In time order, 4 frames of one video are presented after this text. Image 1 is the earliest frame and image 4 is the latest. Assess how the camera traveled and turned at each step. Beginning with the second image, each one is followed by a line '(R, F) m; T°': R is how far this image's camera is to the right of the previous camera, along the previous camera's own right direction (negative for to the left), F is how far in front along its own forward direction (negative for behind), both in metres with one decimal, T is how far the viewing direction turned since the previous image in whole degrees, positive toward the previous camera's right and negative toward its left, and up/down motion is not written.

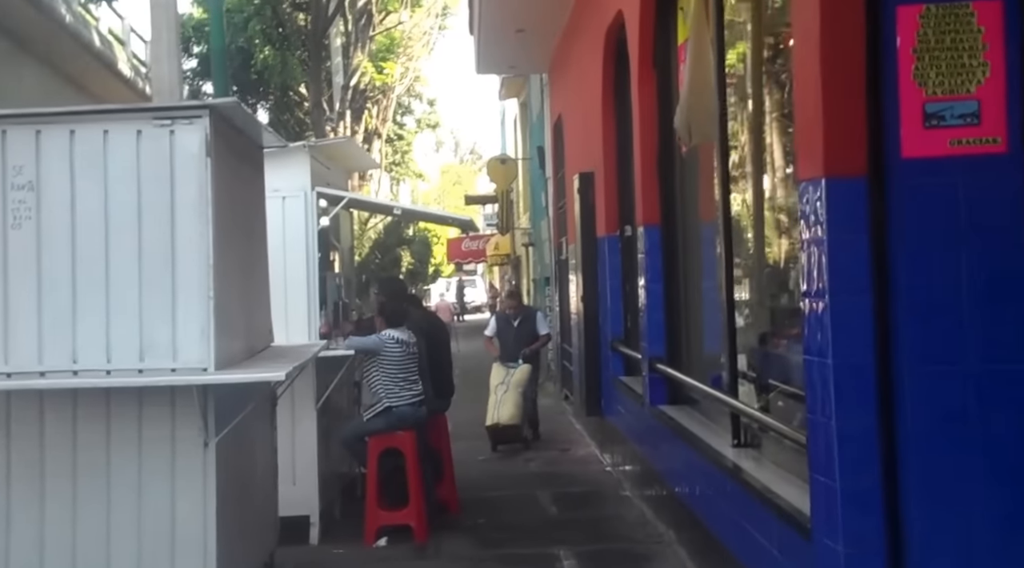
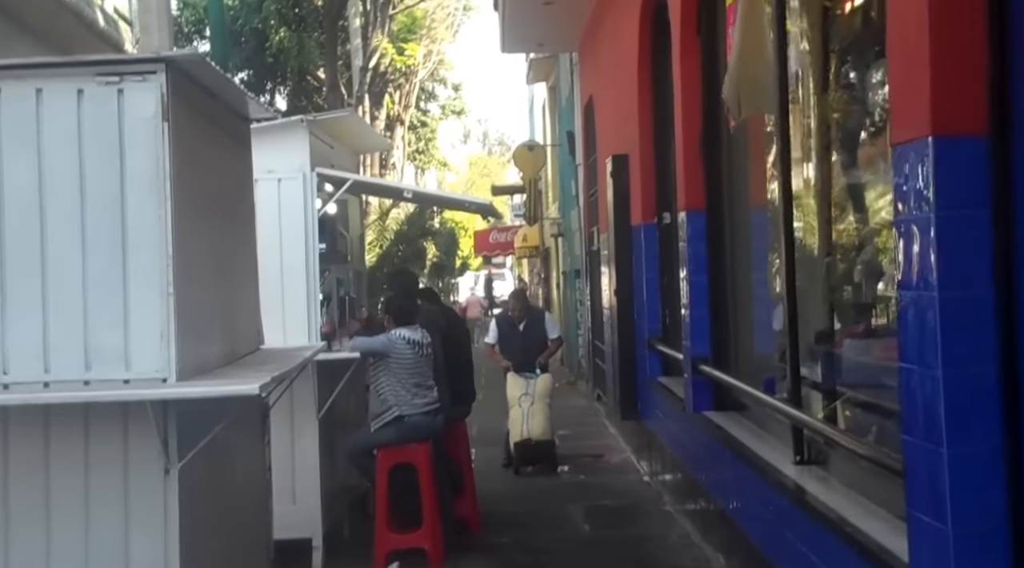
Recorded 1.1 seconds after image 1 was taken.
(0.0, +0.9) m; -2°
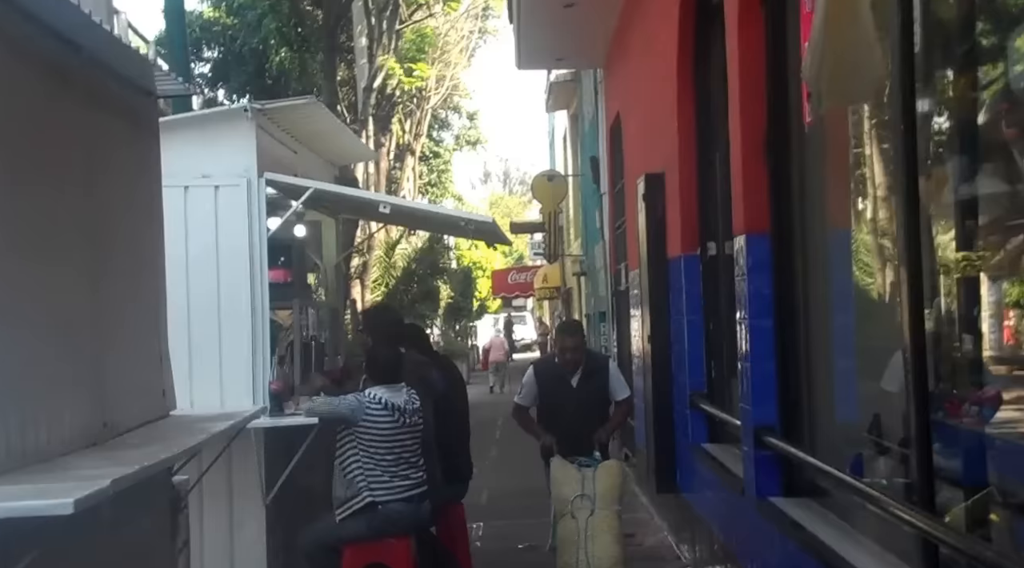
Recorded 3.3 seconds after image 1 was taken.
(+0.1, +1.6) m; -1°
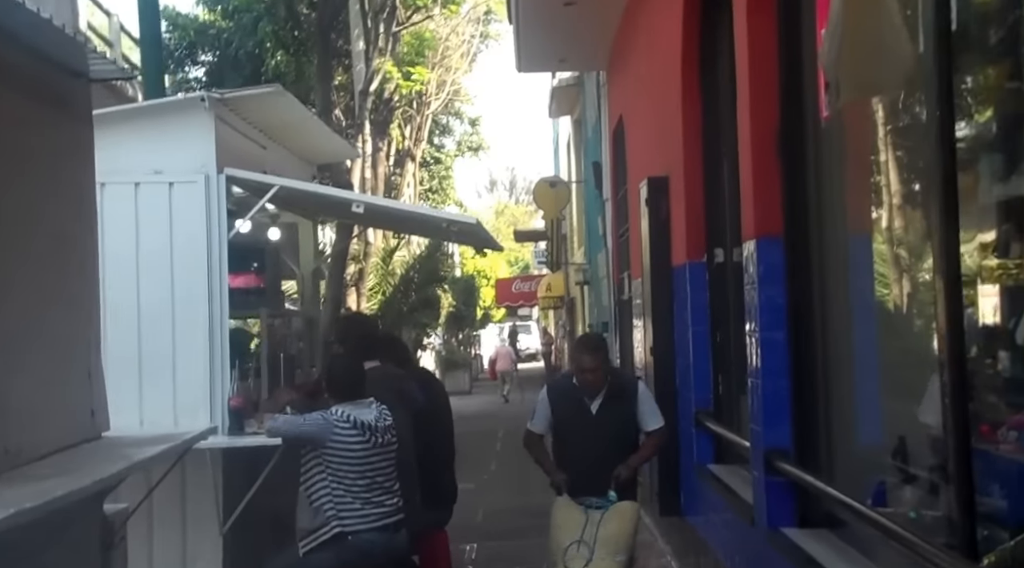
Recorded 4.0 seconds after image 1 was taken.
(+0.1, +0.5) m; 0°
